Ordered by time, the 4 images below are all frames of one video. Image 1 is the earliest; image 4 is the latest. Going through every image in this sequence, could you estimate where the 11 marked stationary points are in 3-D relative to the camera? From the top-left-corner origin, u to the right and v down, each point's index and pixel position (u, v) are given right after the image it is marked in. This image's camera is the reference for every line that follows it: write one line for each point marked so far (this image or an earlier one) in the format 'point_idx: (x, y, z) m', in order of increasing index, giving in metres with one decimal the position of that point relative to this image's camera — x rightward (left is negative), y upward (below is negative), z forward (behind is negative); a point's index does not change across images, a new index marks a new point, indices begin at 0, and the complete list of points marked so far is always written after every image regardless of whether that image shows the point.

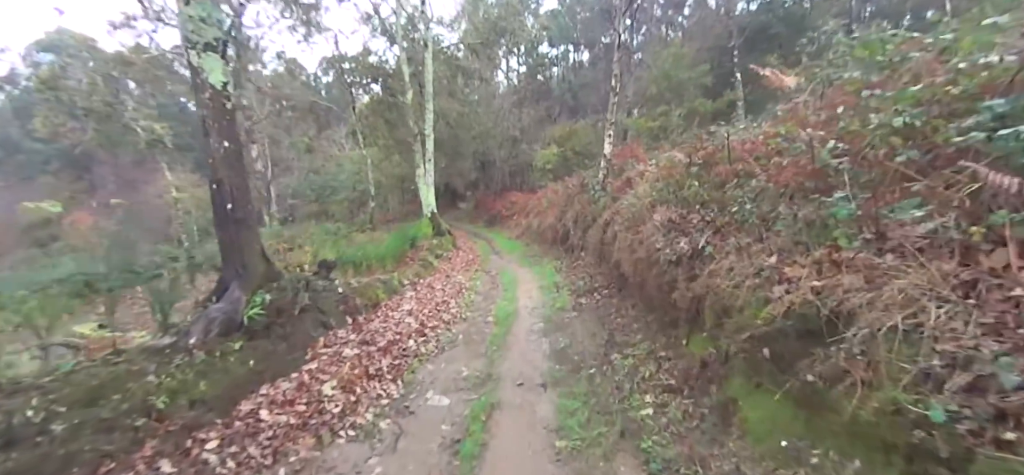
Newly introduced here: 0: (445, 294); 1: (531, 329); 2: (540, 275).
0: (-1.4, -1.1, +9.1) m
1: (+0.3, -1.4, +6.8) m
2: (+0.7, -0.9, +11.3) m
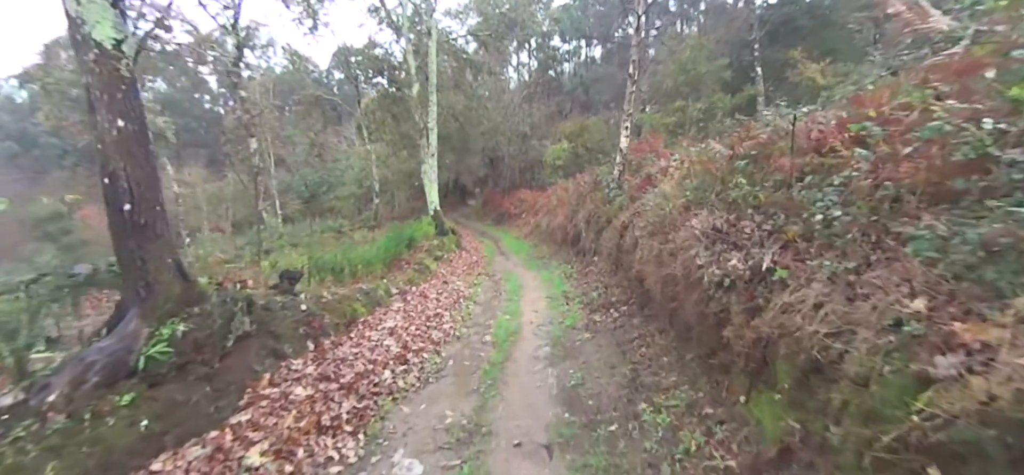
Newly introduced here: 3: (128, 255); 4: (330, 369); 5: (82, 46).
0: (-1.3, -1.2, +8.0) m
1: (+0.3, -1.5, +5.7) m
2: (+0.8, -1.0, +10.2) m
3: (-2.8, -0.1, +3.3) m
4: (-1.8, -1.3, +4.5) m
5: (-2.9, +1.3, +3.1) m
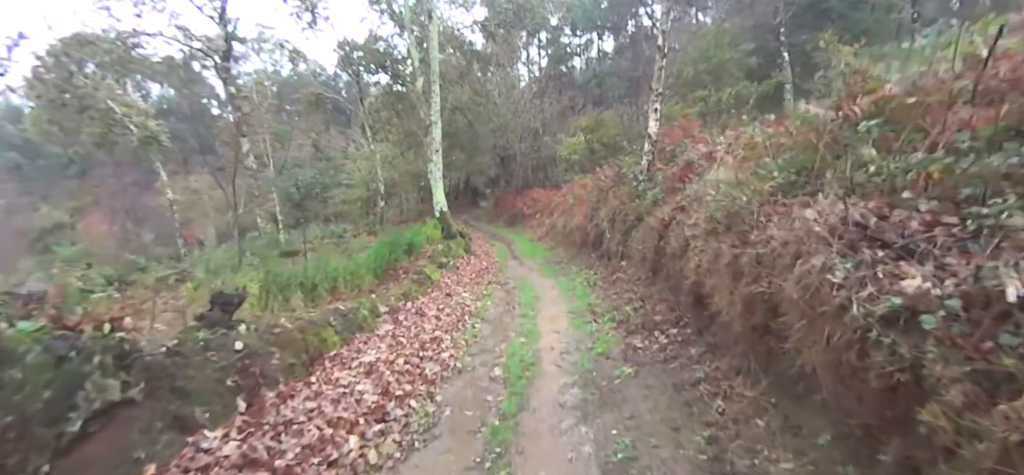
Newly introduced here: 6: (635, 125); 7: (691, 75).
0: (-1.1, -1.3, +6.6) m
1: (+0.5, -1.5, +4.2) m
2: (+1.1, -1.0, +8.7) m
3: (-2.7, -0.2, +1.9) m
4: (-1.7, -1.4, +3.1) m
5: (-2.9, +1.2, +1.7) m
6: (+5.2, +4.7, +19.1) m
7: (+5.9, +5.3, +14.9) m
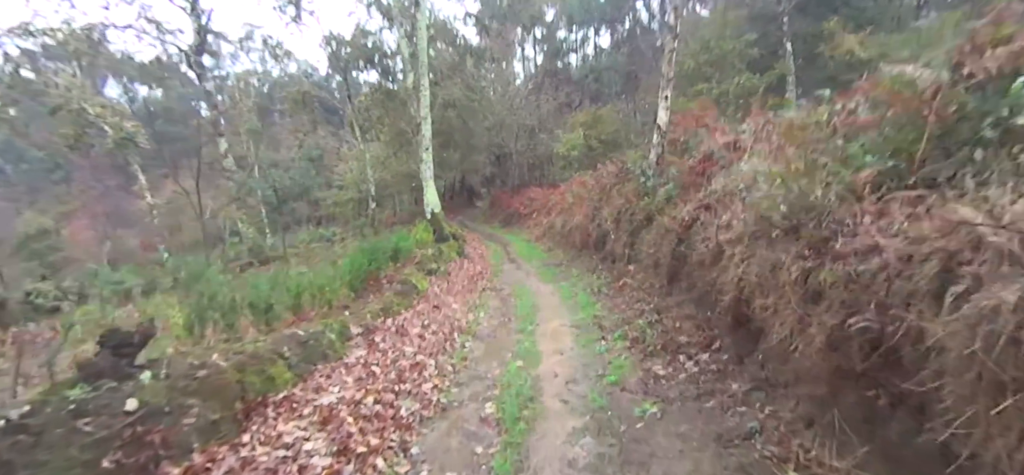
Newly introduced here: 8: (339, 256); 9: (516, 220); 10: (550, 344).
0: (-1.1, -1.4, +5.6) m
1: (+0.4, -1.6, +3.3) m
2: (+1.0, -1.1, +7.7) m
3: (-2.8, -0.4, +1.0) m
4: (-1.7, -1.5, +2.1) m
5: (-3.0, +1.1, +0.7) m
6: (+5.0, +4.8, +18.2) m
7: (+5.7, +5.4, +14.0) m
8: (-3.6, -0.4, +9.5) m
9: (+0.2, +0.7, +19.1) m
10: (+0.5, -1.4, +5.8) m
